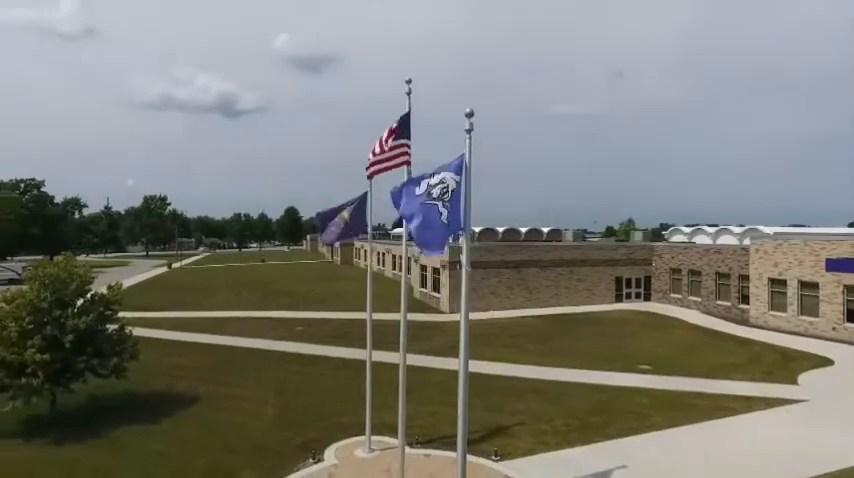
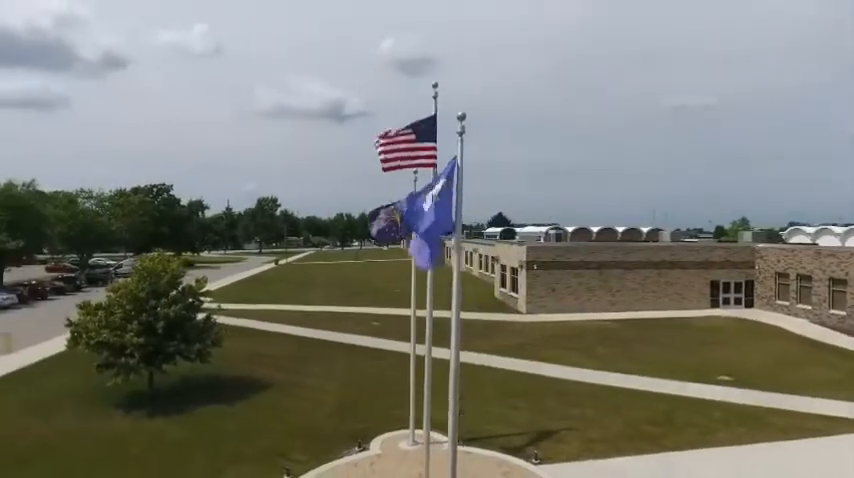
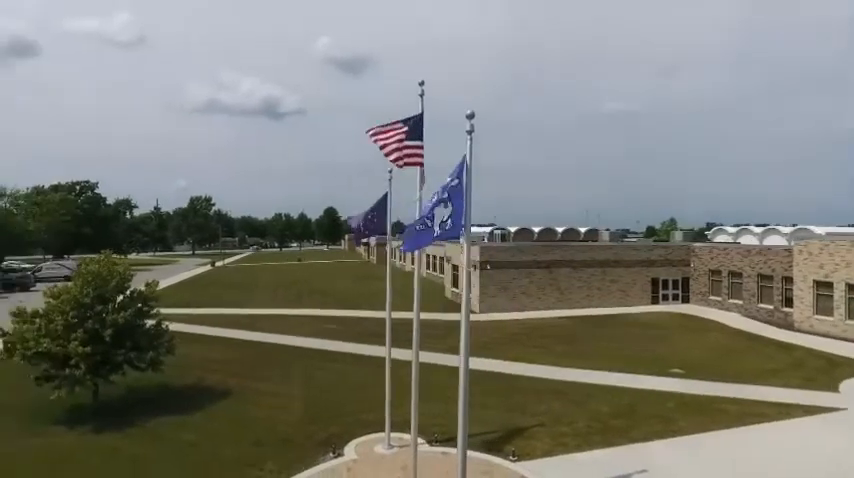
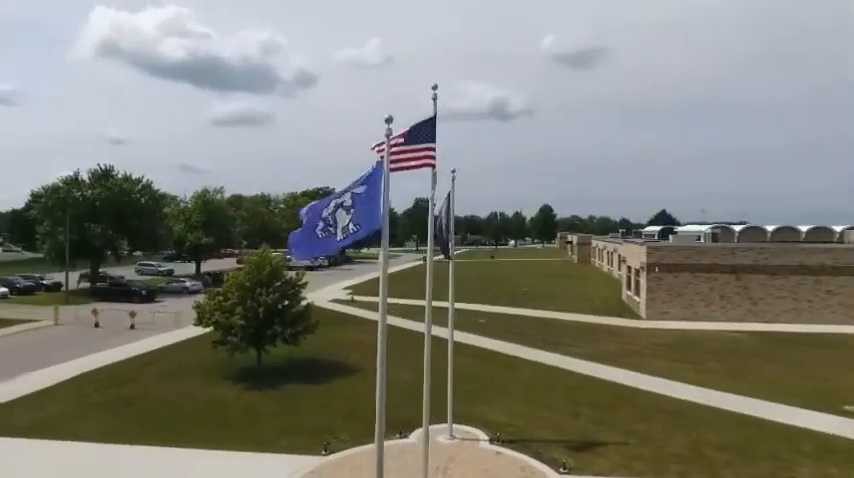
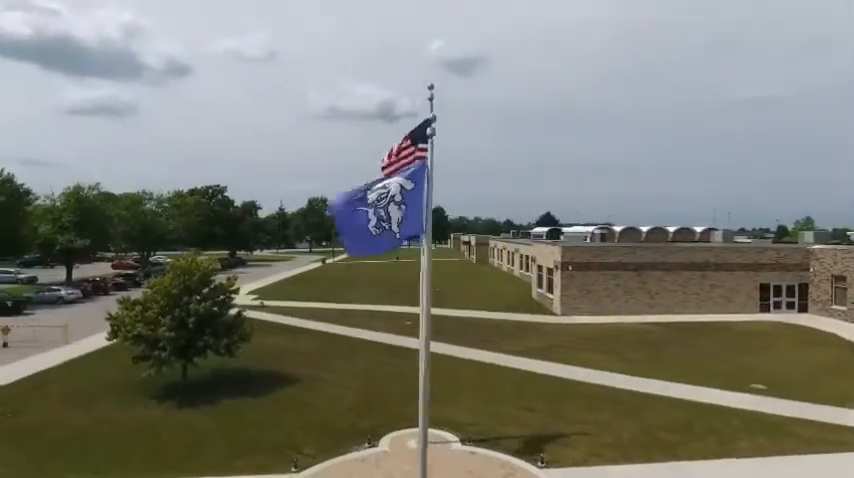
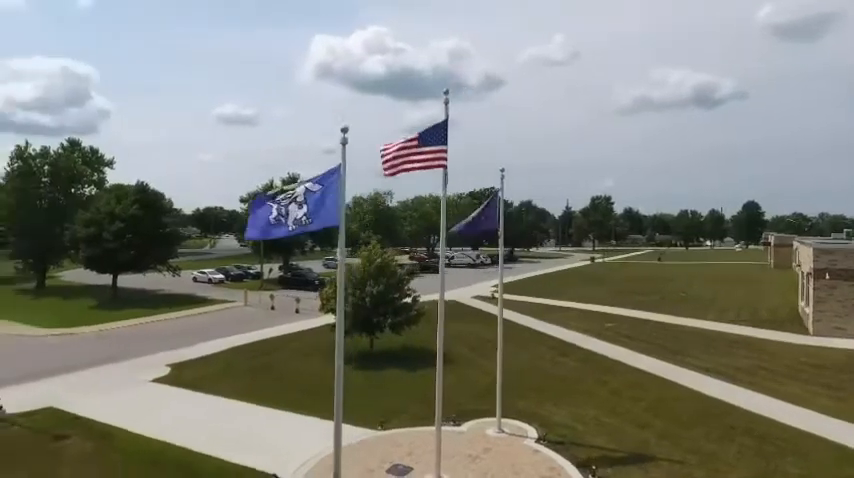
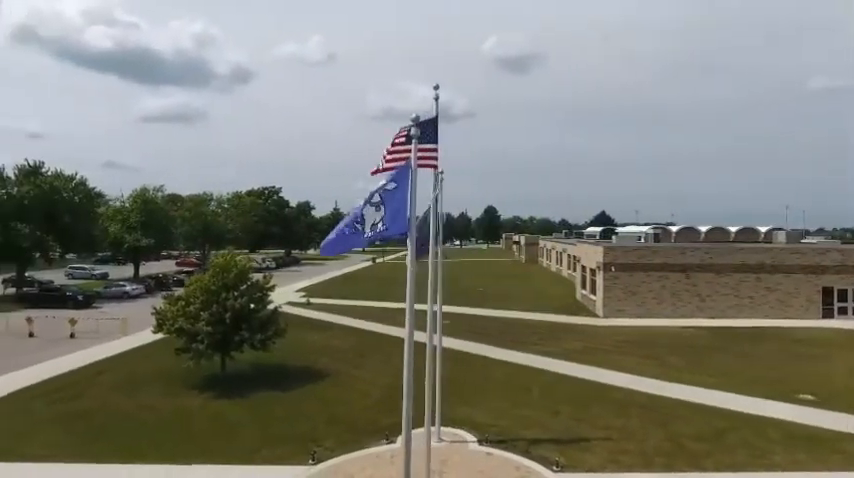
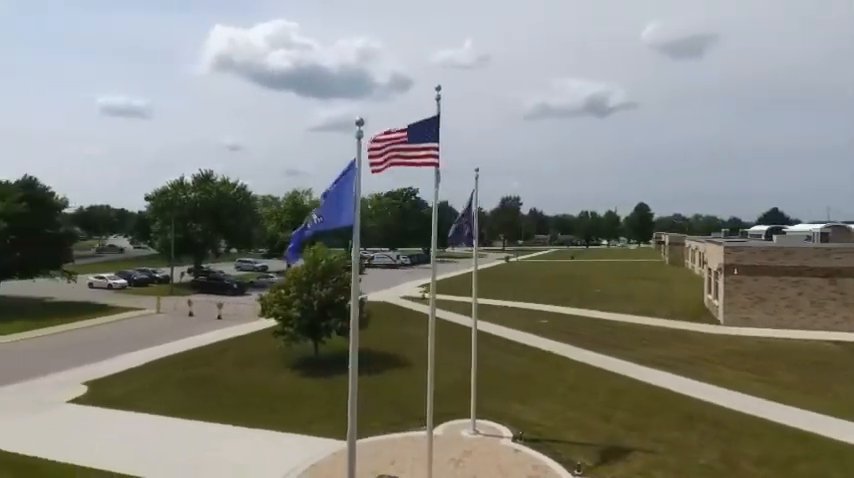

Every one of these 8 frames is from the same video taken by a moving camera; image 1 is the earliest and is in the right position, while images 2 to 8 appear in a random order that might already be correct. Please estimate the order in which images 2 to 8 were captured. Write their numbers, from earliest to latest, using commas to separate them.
3, 2, 5, 7, 4, 8, 6
